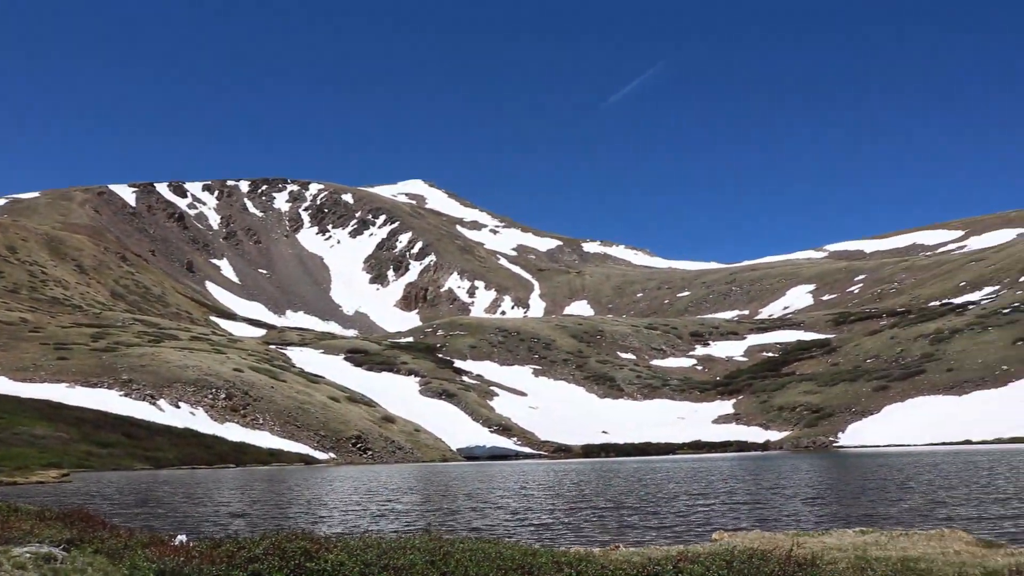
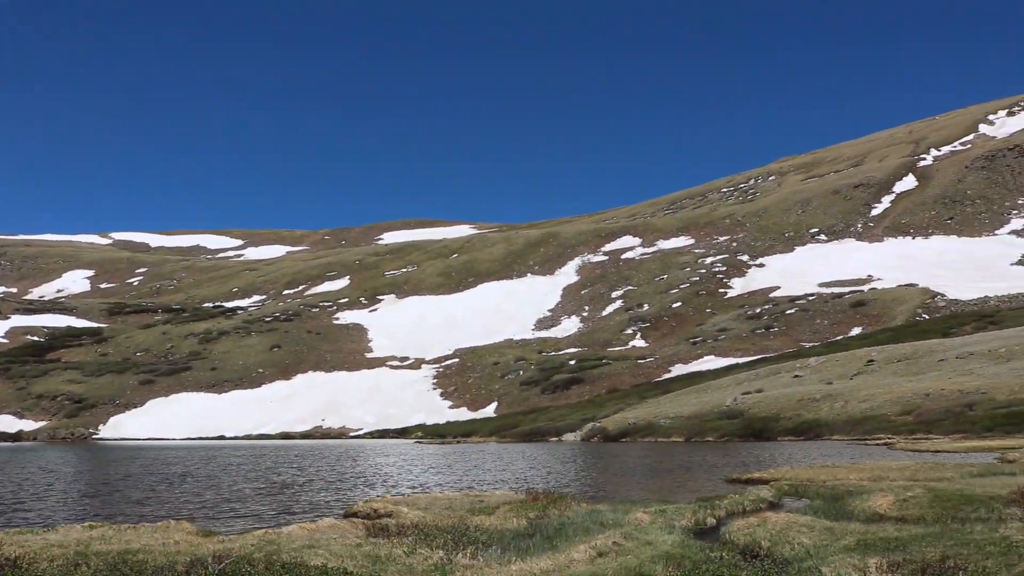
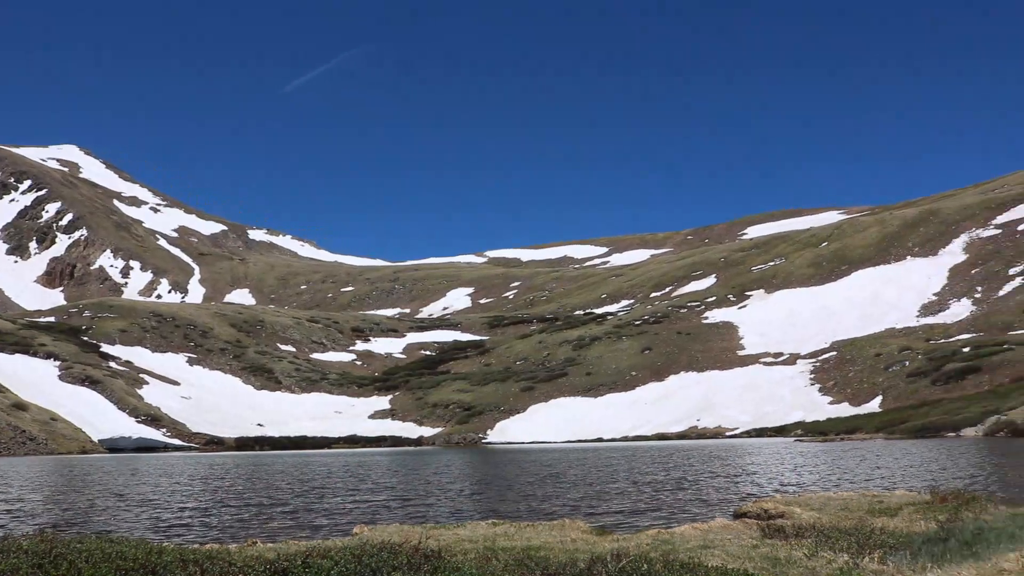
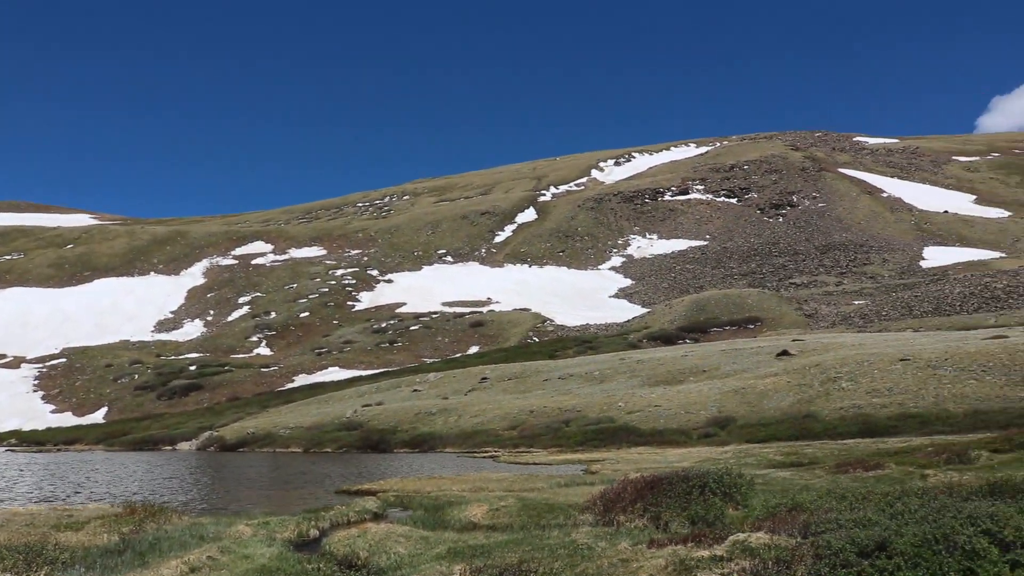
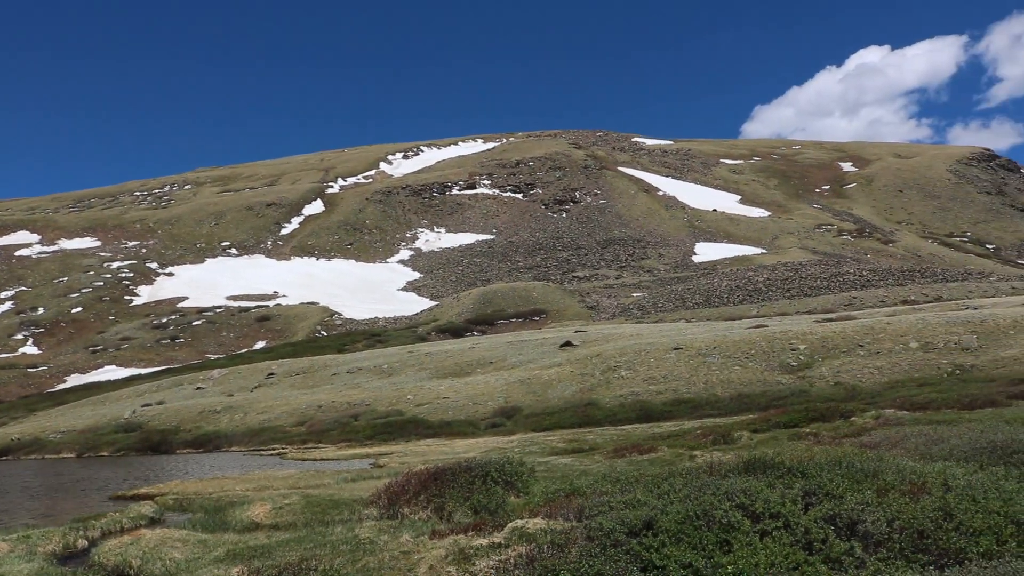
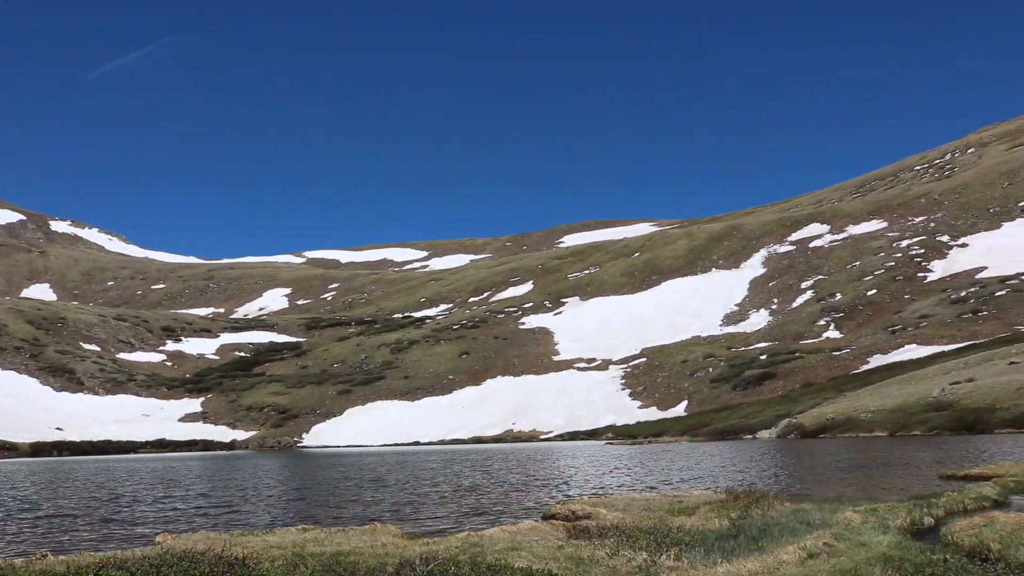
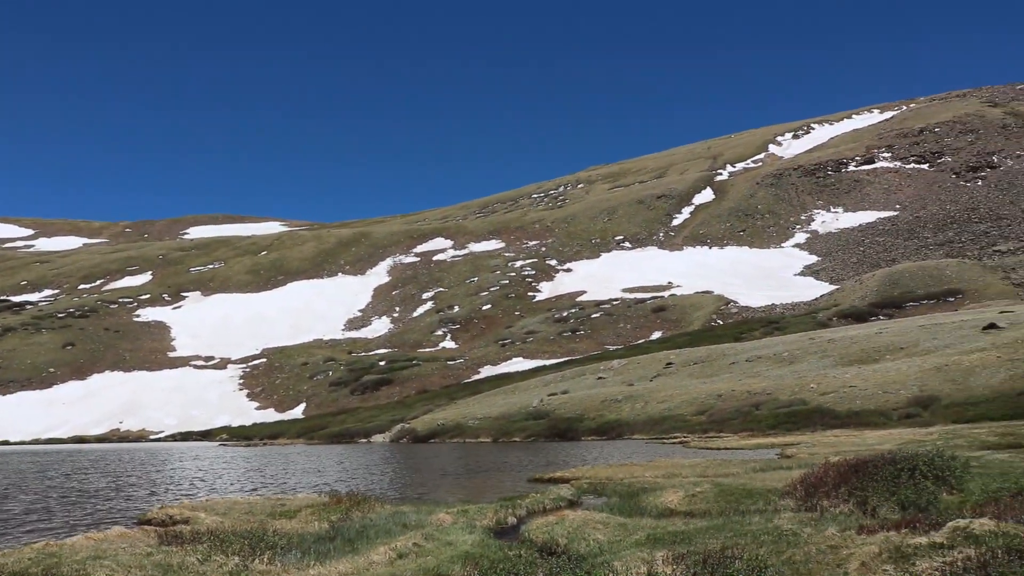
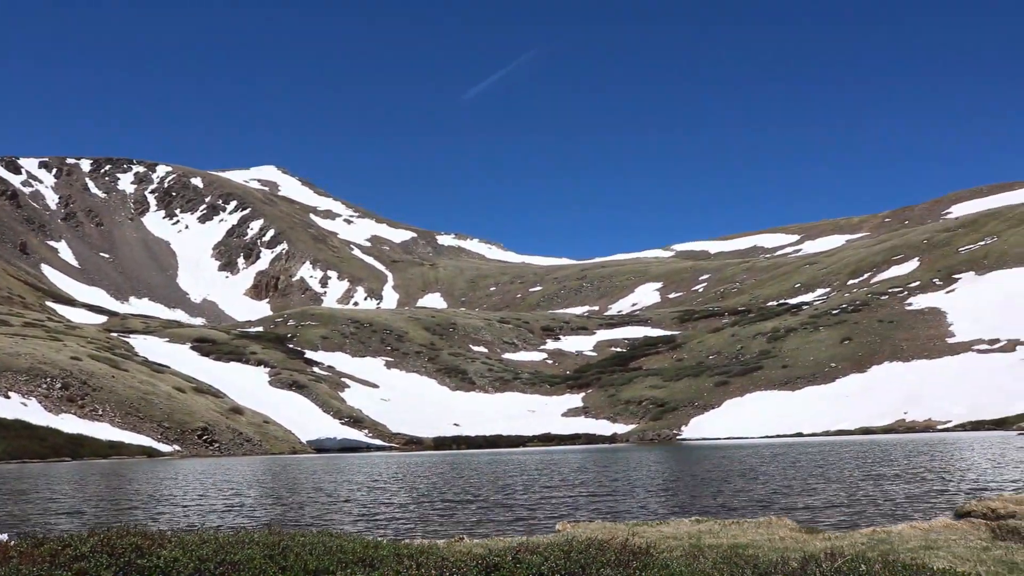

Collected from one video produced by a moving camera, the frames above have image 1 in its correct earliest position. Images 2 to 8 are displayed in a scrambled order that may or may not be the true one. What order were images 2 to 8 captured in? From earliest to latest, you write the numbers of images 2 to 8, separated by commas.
8, 3, 6, 2, 7, 4, 5
